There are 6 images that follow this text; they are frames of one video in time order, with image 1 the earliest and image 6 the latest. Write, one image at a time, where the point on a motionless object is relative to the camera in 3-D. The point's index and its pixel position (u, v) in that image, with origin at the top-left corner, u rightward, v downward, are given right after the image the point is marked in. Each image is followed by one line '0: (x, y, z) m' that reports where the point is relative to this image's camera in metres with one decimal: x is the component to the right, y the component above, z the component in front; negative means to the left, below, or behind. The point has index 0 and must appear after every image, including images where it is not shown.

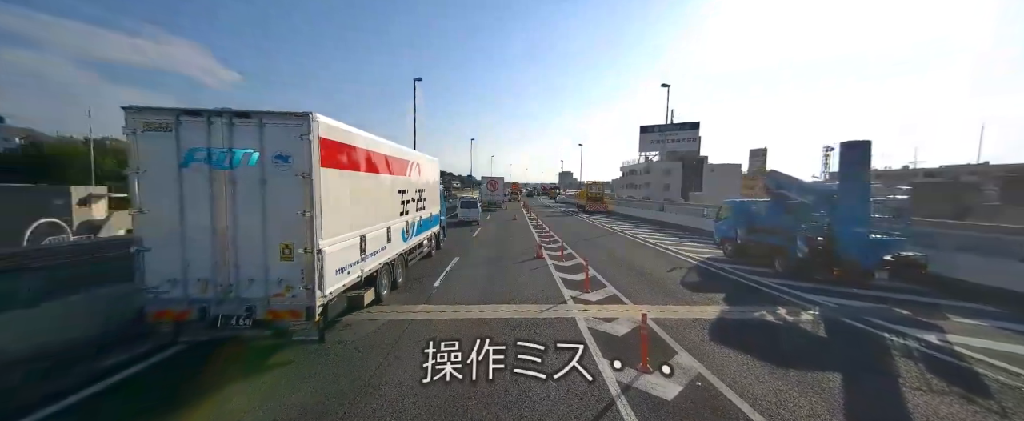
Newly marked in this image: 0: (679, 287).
0: (+4.2, -1.9, +8.9) m
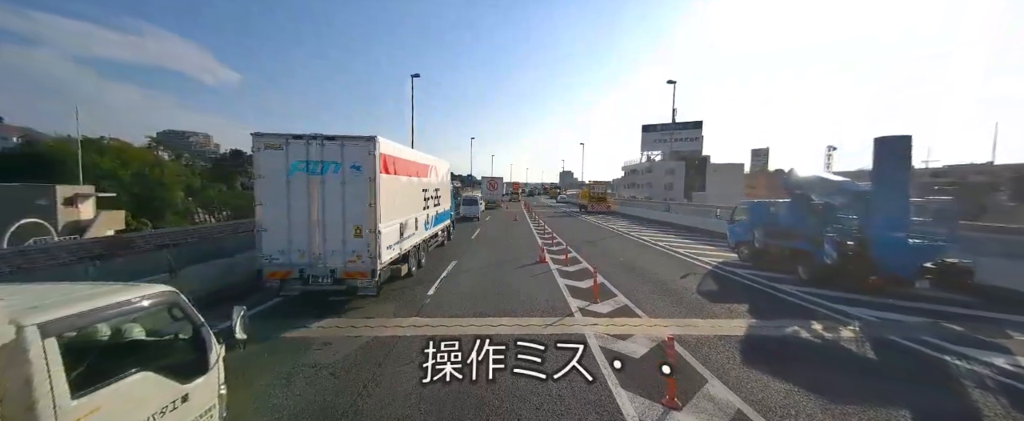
0: (+4.3, -2.0, +8.1) m
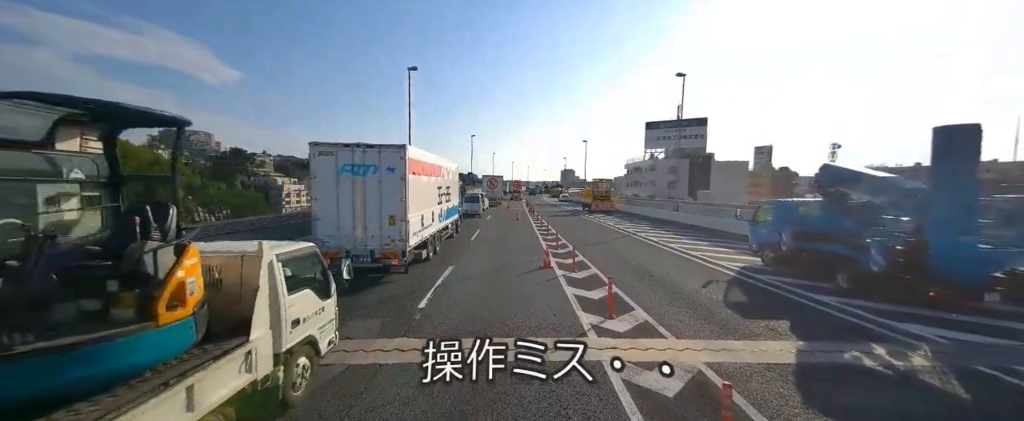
0: (+4.3, -2.0, +7.1) m
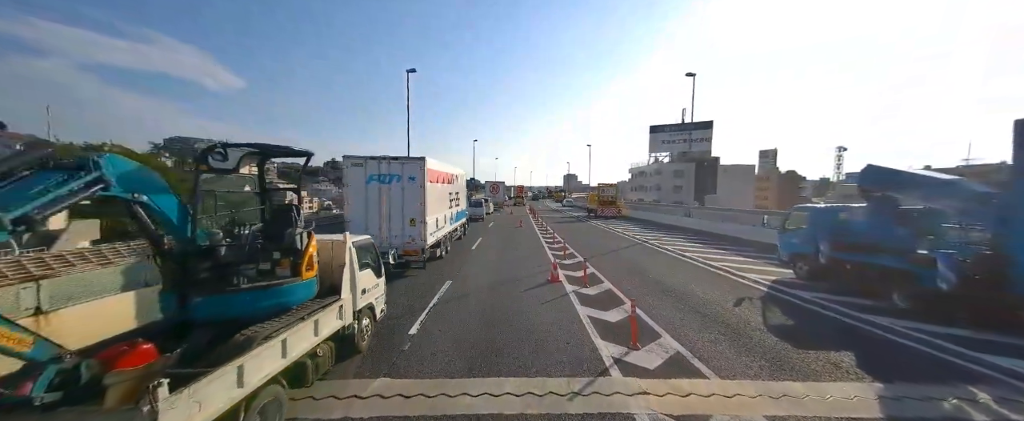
0: (+4.4, -2.2, +6.0) m
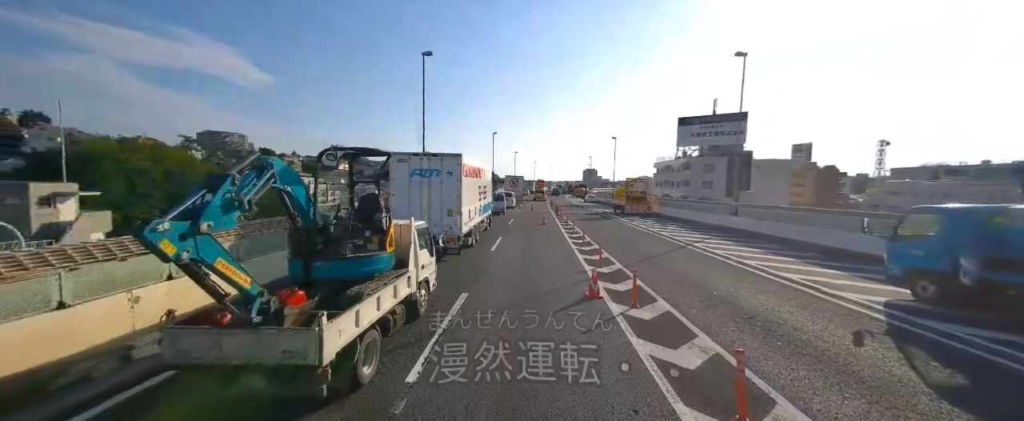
0: (+4.9, -2.2, +3.9) m
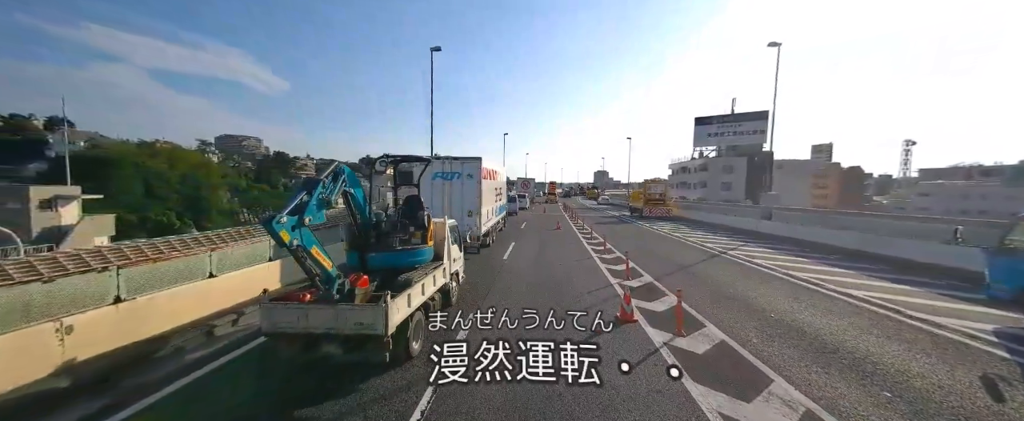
0: (+5.1, -2.3, +2.5) m
